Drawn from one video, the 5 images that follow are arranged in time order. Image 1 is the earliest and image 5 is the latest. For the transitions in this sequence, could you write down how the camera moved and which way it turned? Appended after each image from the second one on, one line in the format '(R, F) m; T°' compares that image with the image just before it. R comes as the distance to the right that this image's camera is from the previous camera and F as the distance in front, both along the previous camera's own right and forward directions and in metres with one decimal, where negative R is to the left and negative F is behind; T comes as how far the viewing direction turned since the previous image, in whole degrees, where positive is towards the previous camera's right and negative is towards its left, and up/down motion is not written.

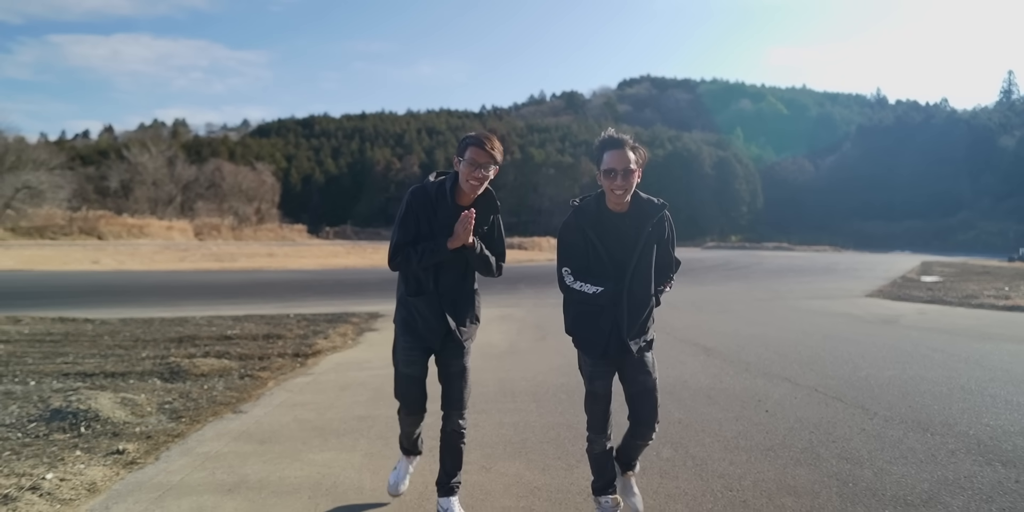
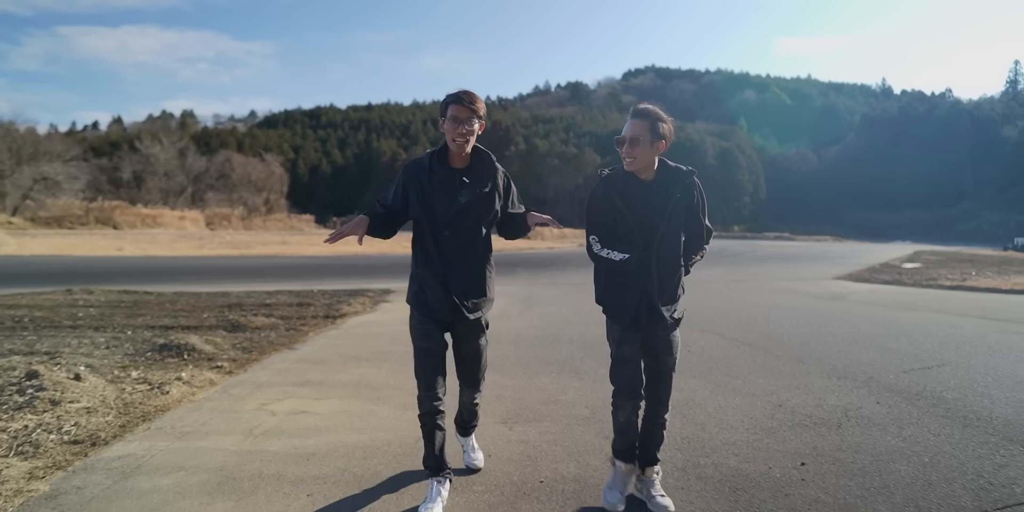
(+0.2, -1.8) m; 0°
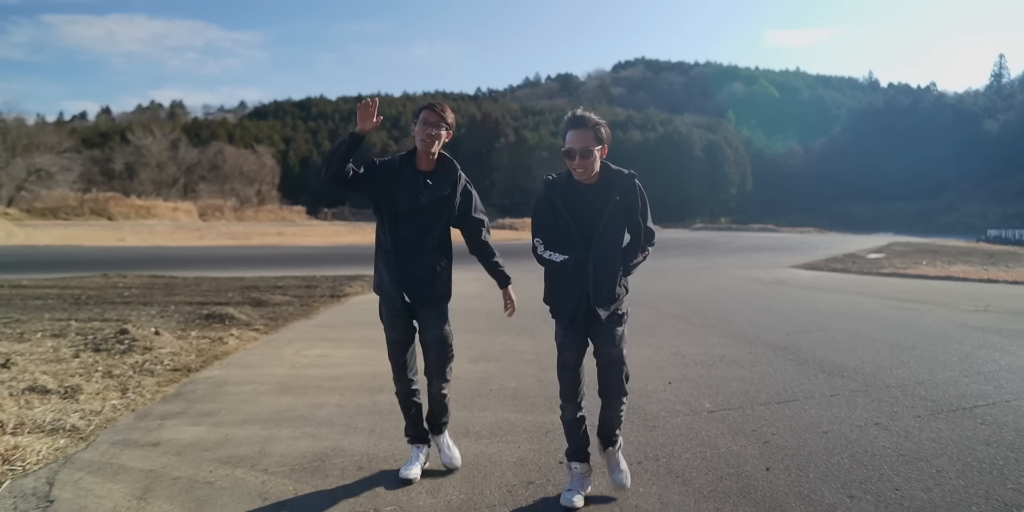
(+0.2, -1.8) m; +1°
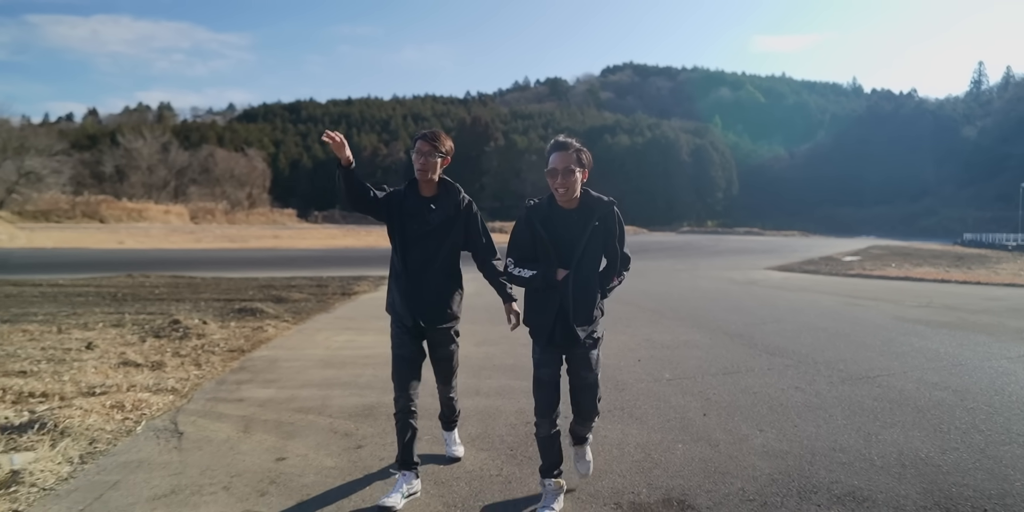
(-0.1, -1.2) m; +1°
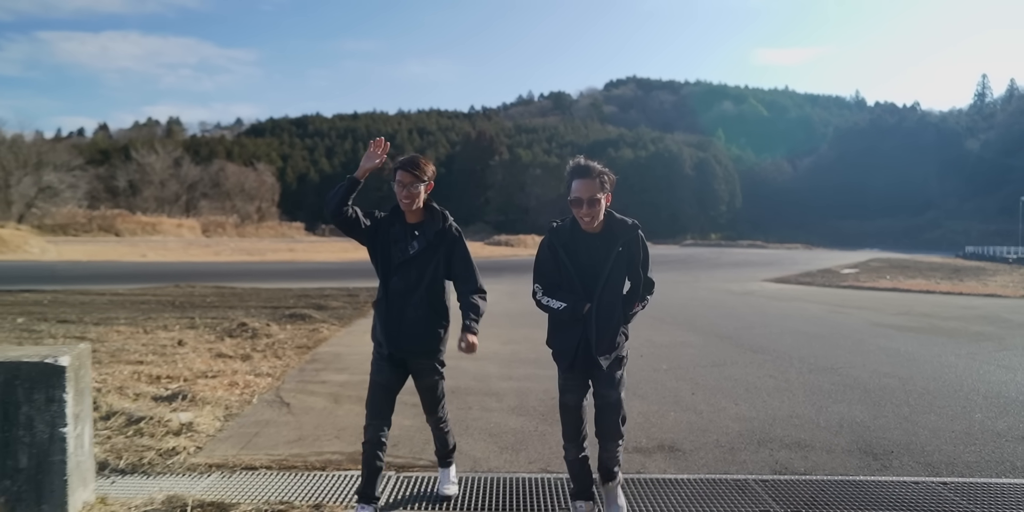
(-0.2, -1.3) m; 0°
